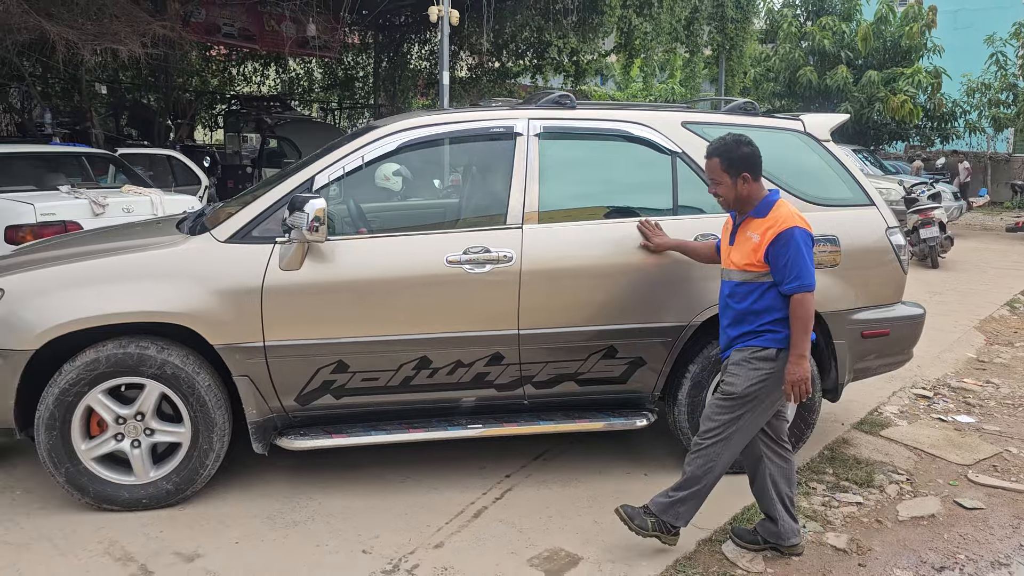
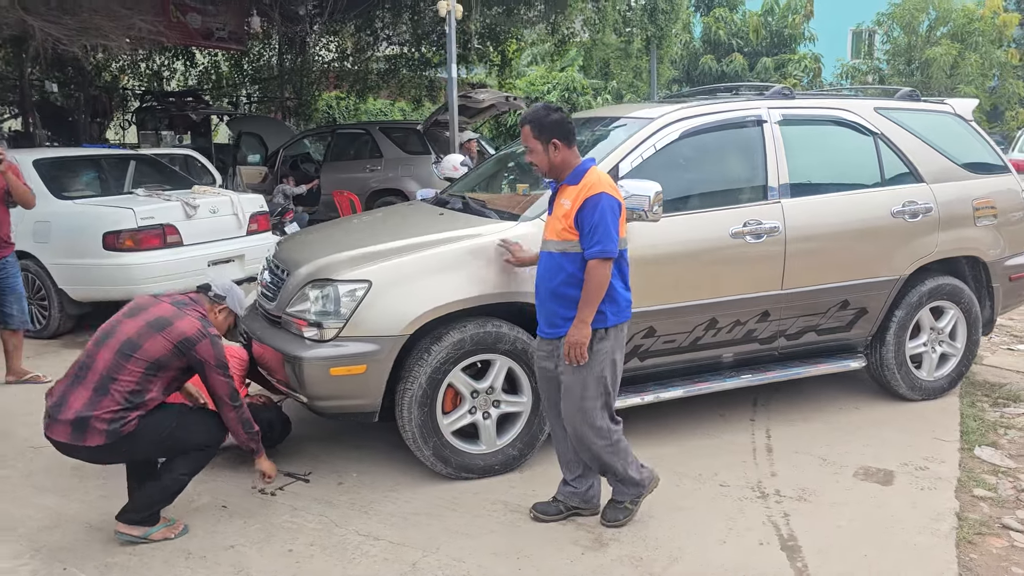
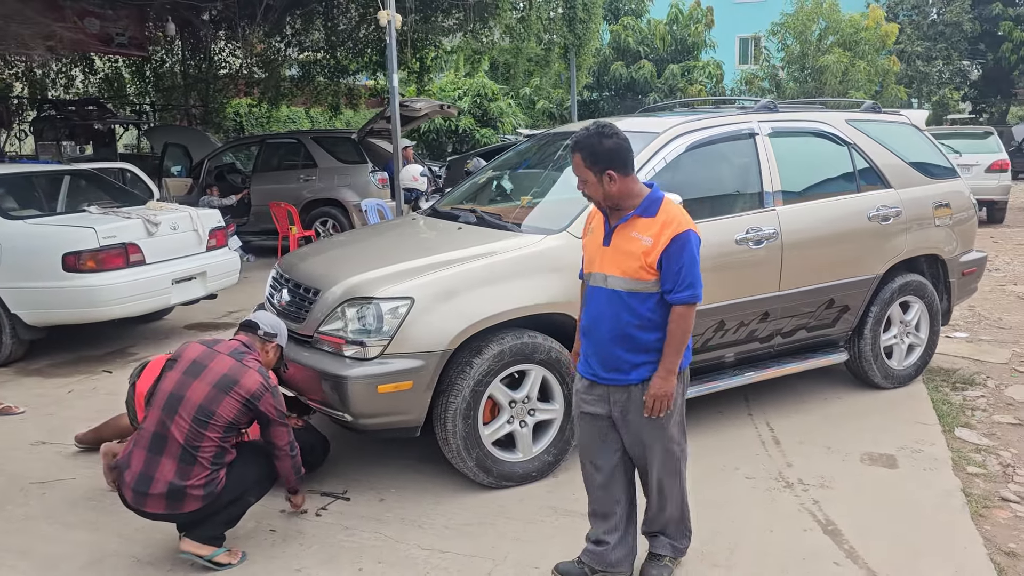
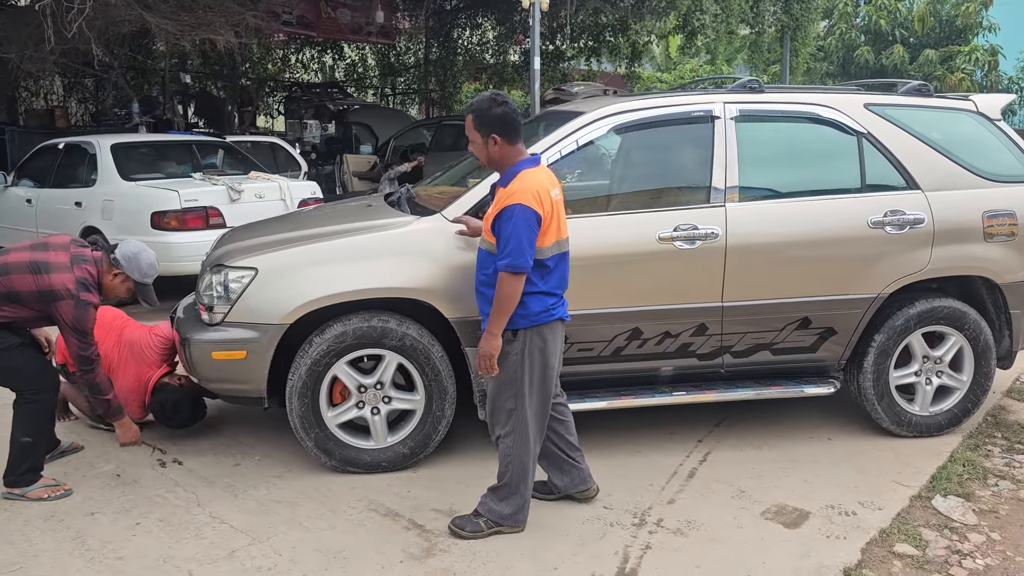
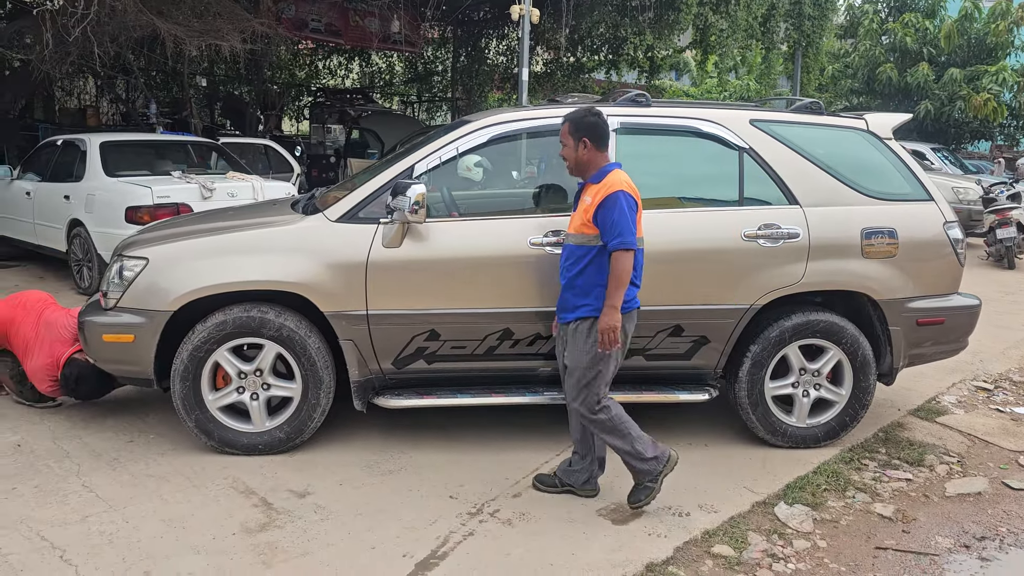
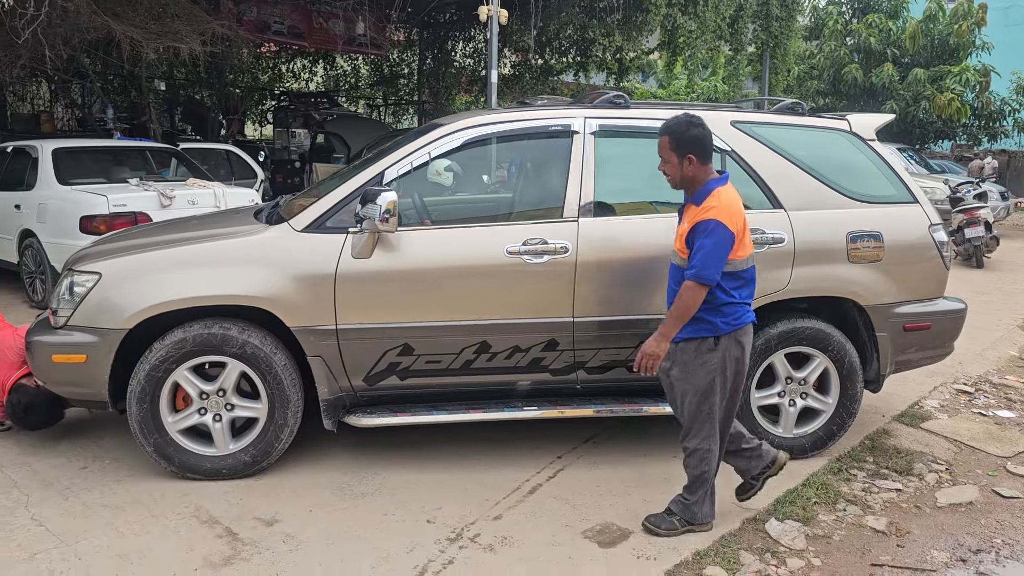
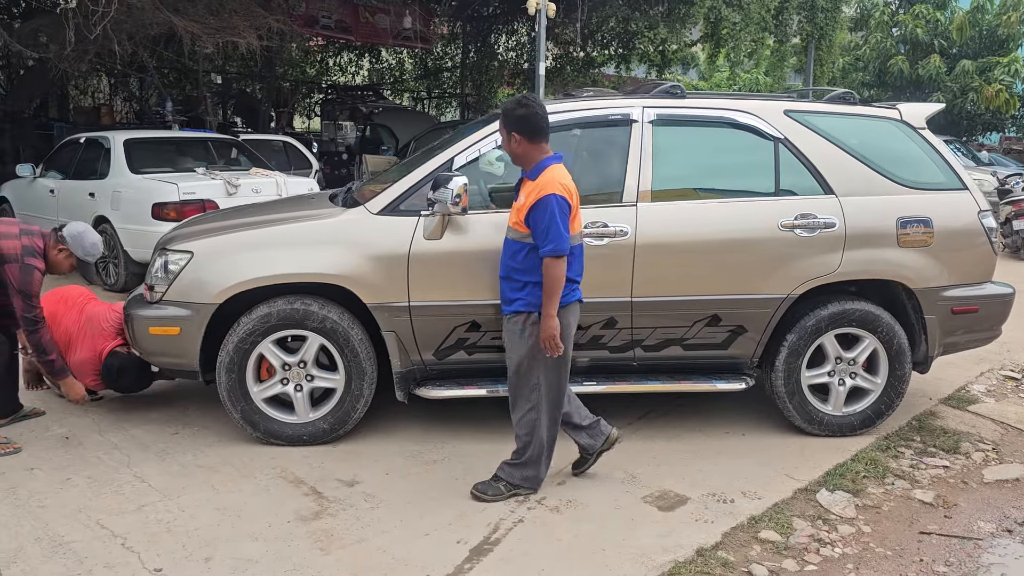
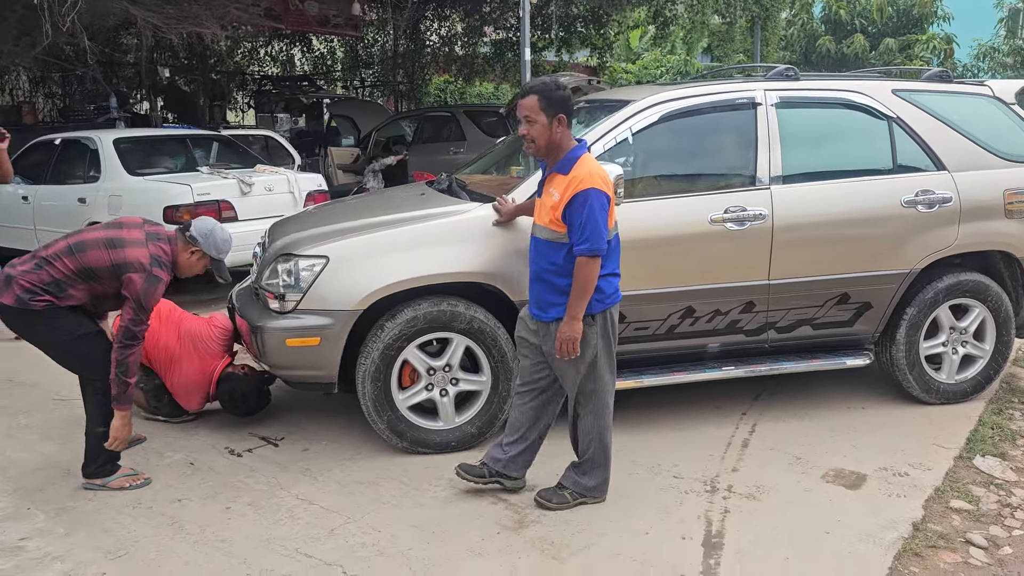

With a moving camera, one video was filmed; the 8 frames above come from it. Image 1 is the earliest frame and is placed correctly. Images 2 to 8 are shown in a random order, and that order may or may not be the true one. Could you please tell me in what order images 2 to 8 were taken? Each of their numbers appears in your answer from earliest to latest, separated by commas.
6, 5, 7, 4, 8, 2, 3
